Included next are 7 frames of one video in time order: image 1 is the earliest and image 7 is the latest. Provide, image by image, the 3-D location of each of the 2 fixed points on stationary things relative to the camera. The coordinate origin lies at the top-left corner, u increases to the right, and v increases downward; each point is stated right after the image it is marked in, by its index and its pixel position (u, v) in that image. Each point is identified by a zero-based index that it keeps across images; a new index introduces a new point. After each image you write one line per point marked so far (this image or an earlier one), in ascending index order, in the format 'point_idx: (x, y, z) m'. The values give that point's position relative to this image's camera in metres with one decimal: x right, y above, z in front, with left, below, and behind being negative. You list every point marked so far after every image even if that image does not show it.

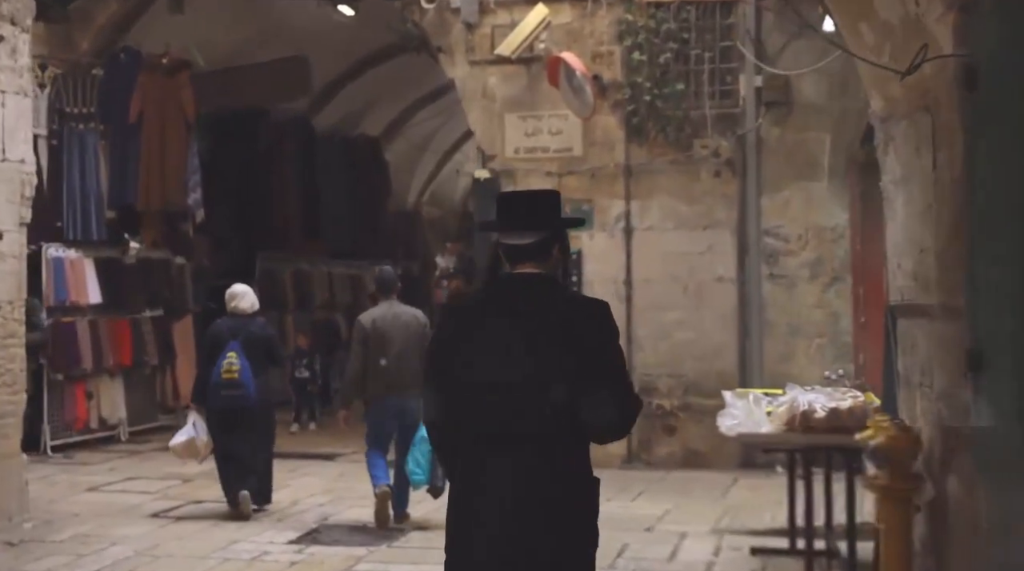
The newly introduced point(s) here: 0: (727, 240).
0: (+1.8, +0.4, +10.1) m
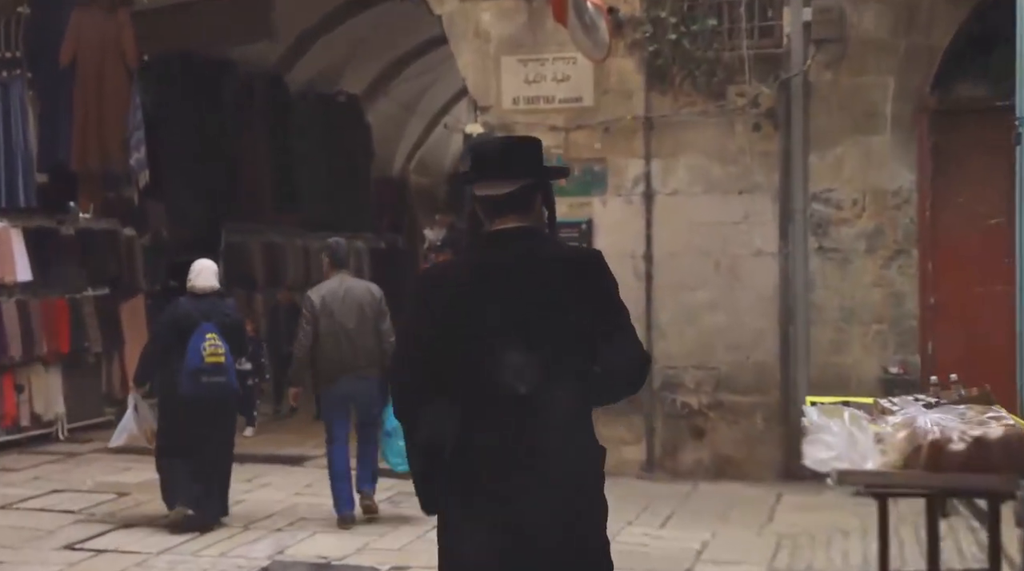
0: (+1.8, +0.5, +8.5) m
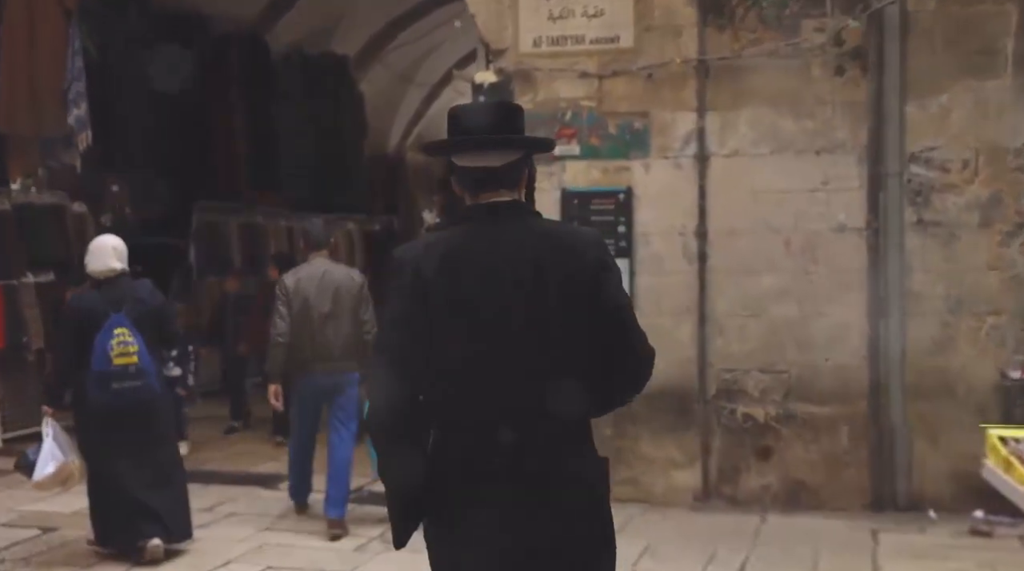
0: (+1.9, +0.6, +6.8) m
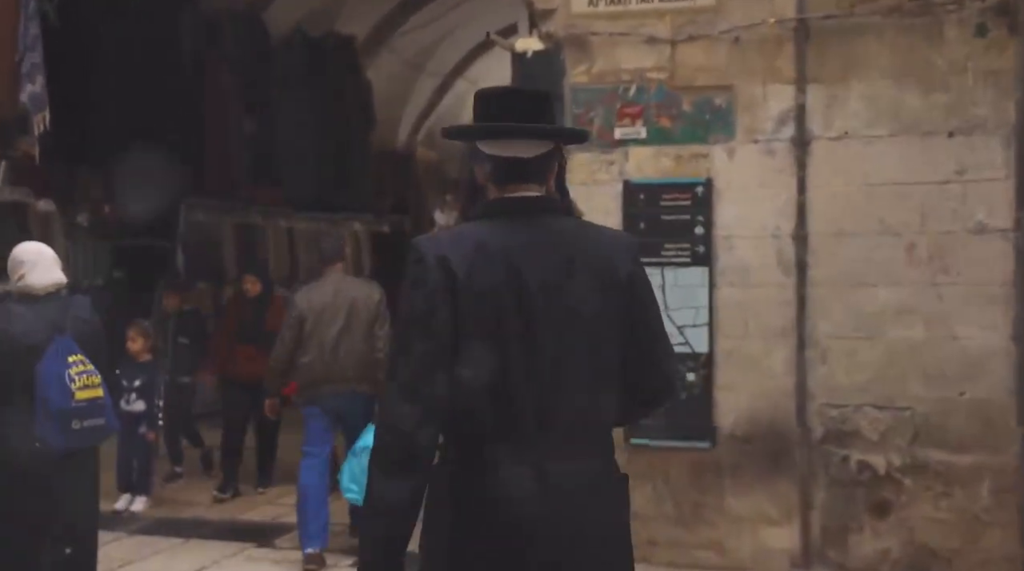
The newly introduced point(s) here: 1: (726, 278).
0: (+2.1, +0.6, +5.4) m
1: (+1.0, 0.0, +5.8) m
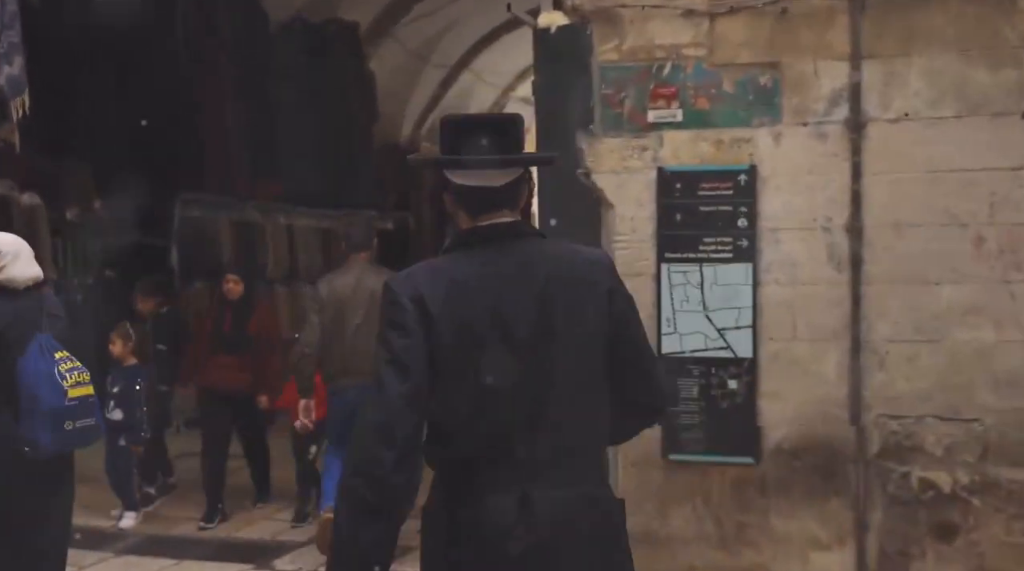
0: (+2.3, +0.6, +4.9) m
1: (+1.1, 0.0, +5.3) m
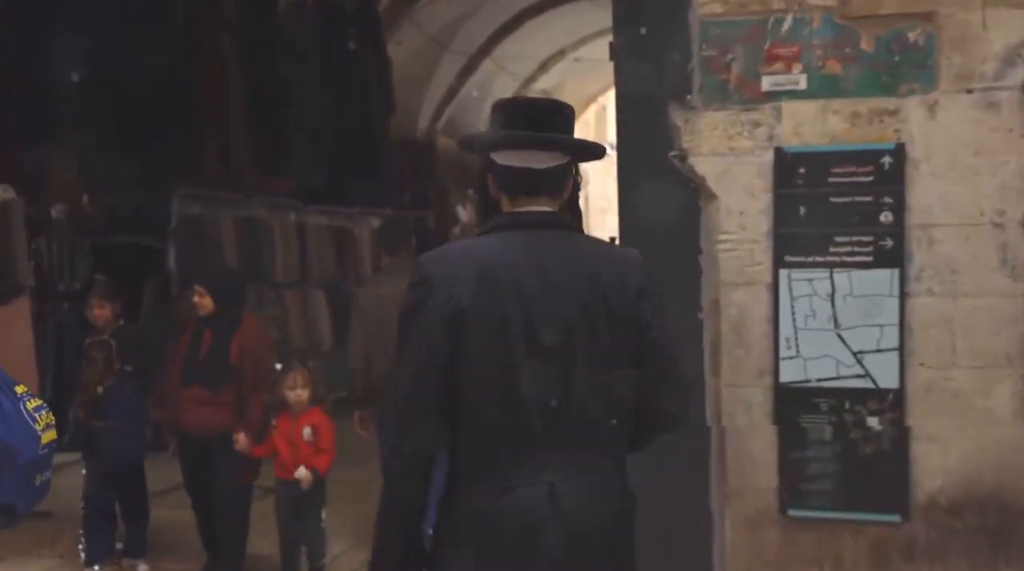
0: (+2.5, +0.5, +3.7) m
1: (+1.4, 0.0, +4.1) m
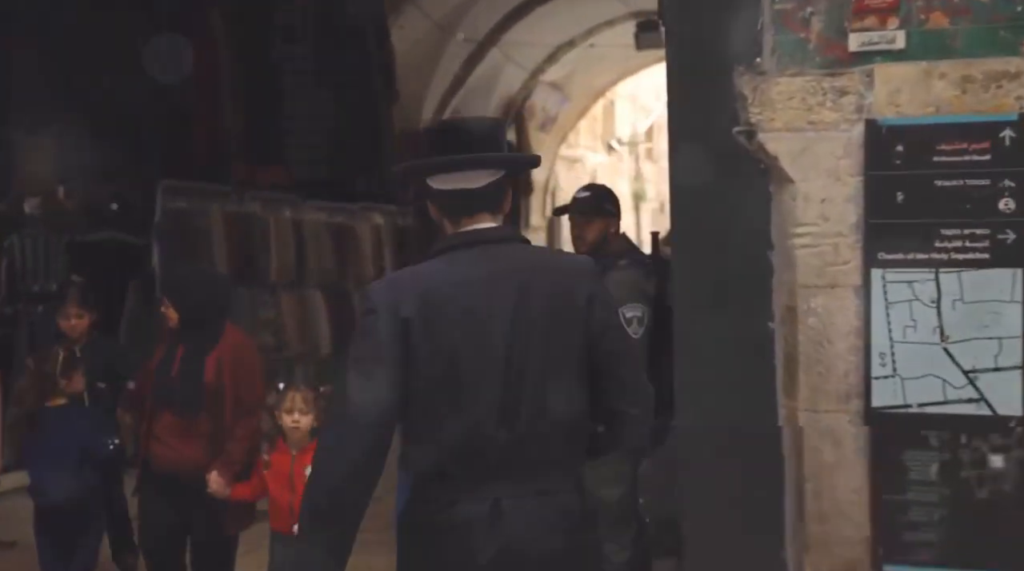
0: (+2.6, +0.5, +2.9) m
1: (+1.5, 0.0, +3.4) m
